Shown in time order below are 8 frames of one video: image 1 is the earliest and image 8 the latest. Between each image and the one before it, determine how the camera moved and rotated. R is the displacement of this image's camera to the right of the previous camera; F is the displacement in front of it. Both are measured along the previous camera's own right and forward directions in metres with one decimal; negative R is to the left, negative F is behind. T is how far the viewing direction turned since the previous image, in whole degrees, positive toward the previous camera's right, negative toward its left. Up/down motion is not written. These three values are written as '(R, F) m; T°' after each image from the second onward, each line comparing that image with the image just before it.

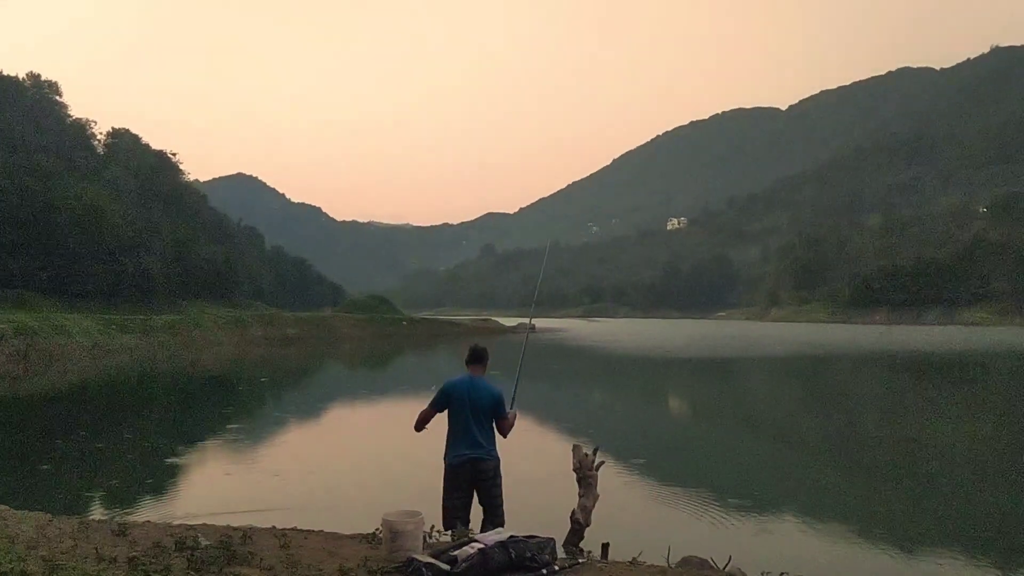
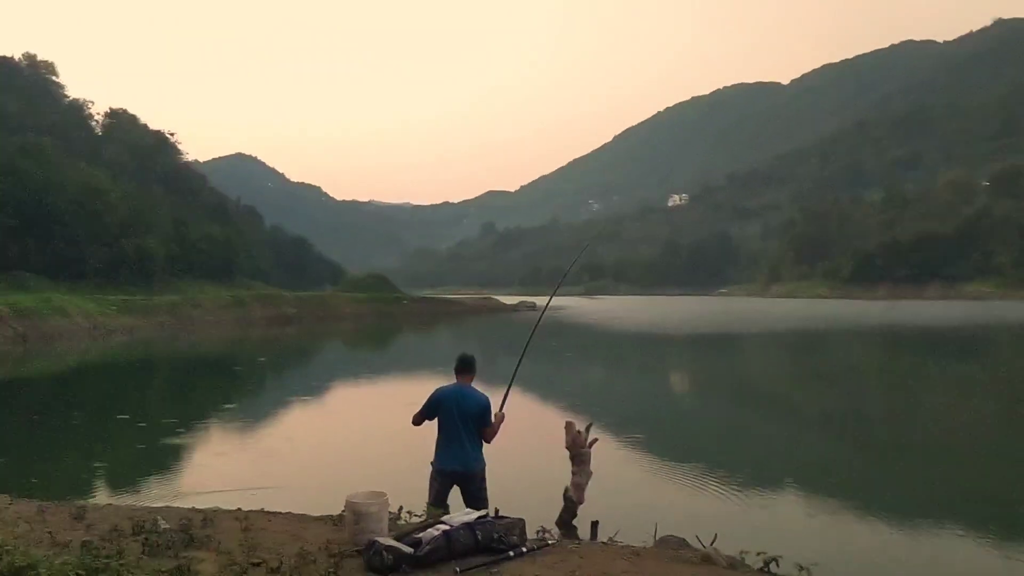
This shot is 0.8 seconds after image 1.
(+0.2, +0.2) m; 0°
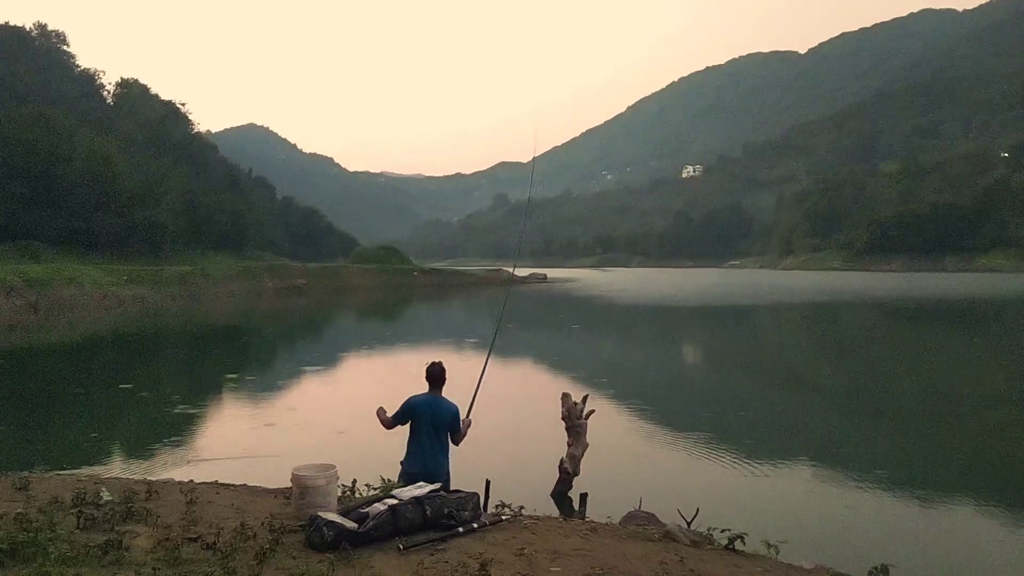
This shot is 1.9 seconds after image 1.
(+0.3, +0.3) m; -1°
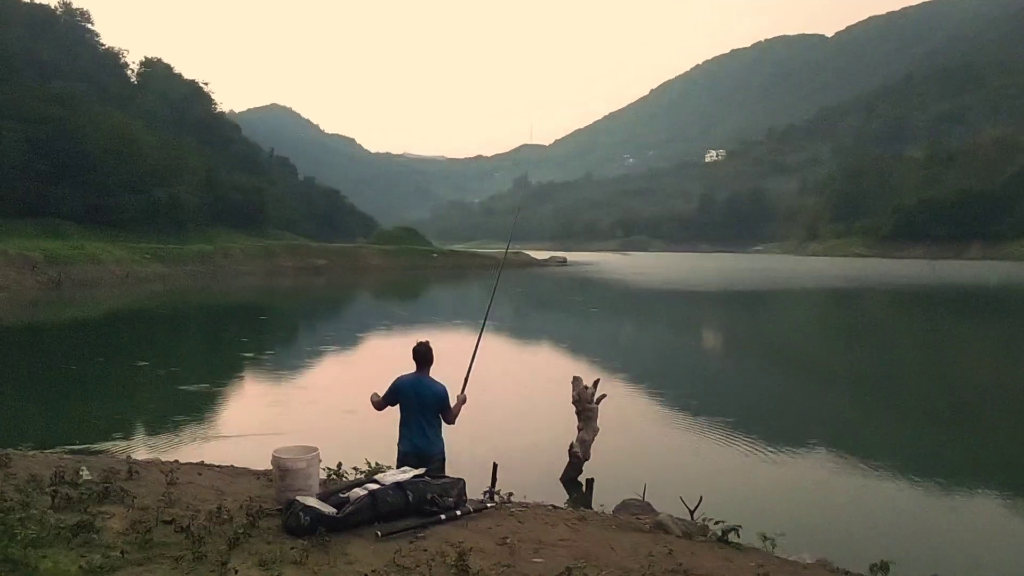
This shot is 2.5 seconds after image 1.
(+0.2, +0.2) m; -1°
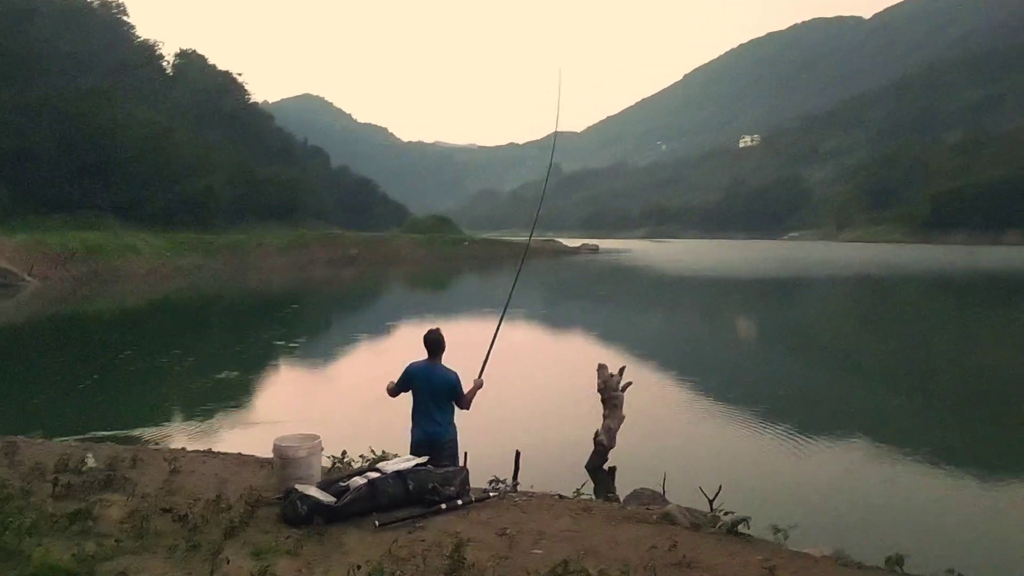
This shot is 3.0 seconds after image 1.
(+0.1, +0.1) m; -2°
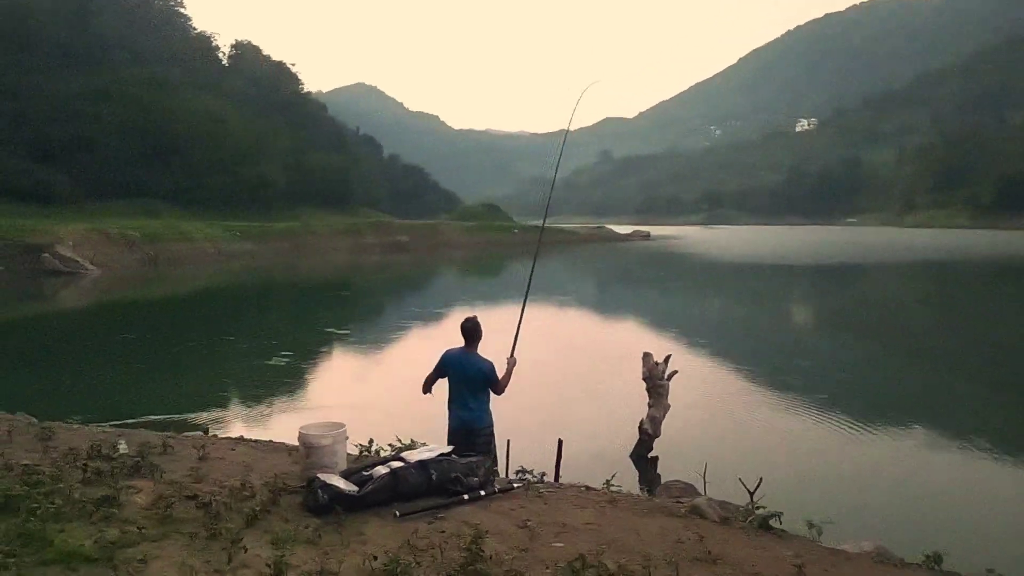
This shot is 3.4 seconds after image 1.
(+0.1, +0.1) m; -3°
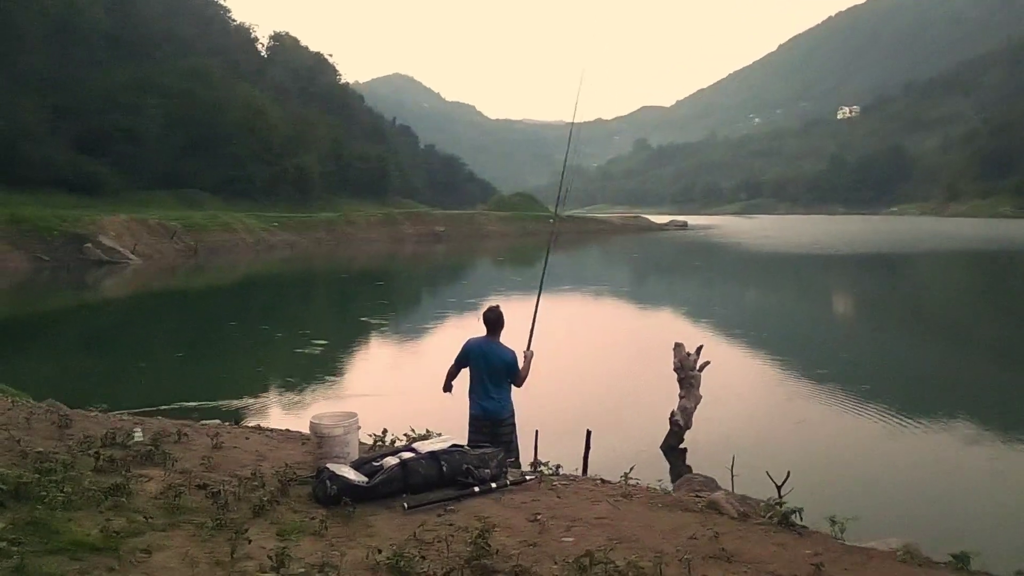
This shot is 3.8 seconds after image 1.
(+0.1, +0.1) m; -2°
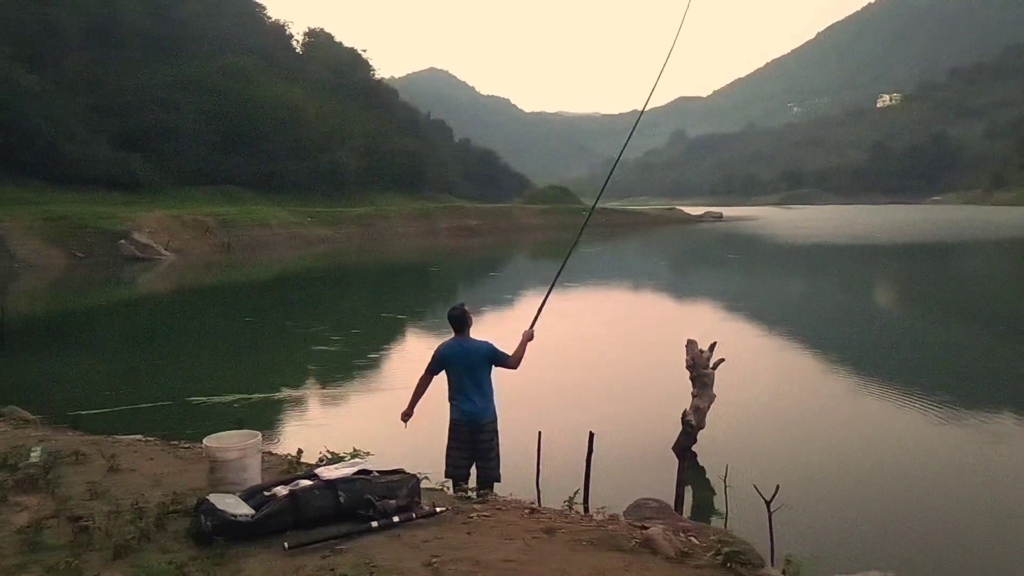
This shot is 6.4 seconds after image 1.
(+0.5, +0.5) m; -2°
